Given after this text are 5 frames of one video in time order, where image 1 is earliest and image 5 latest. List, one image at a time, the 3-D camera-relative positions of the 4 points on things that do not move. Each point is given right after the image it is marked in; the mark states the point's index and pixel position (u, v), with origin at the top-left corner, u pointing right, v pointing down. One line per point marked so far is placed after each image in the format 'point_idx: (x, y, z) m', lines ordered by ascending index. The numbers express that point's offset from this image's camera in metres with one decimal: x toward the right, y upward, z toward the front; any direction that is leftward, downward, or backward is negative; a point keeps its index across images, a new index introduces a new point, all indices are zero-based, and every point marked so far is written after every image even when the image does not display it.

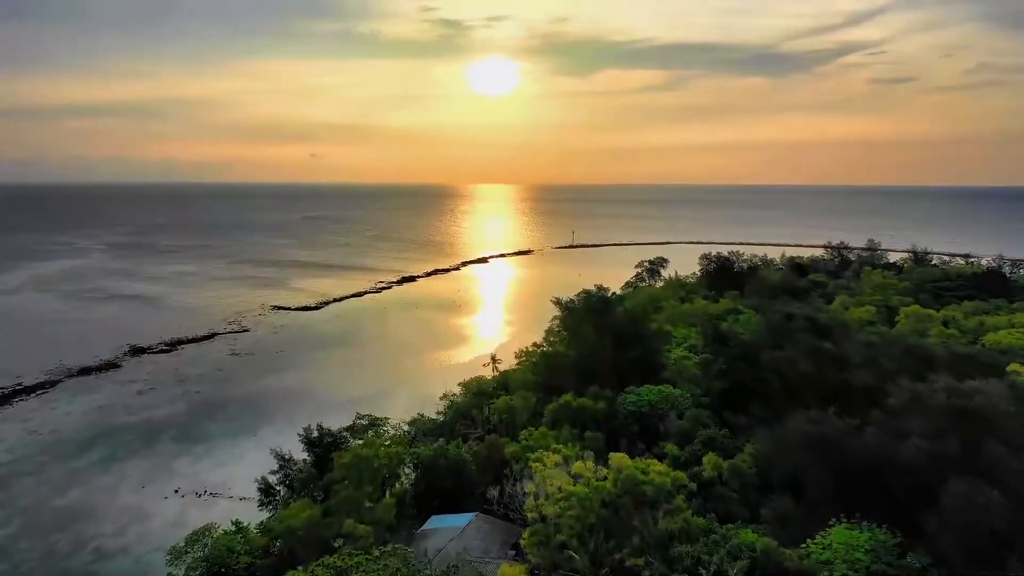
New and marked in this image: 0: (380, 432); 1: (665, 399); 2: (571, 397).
0: (-4.0, -4.4, +17.5) m
1: (+4.3, -3.2, +16.4) m
2: (+1.7, -3.2, +17.0) m
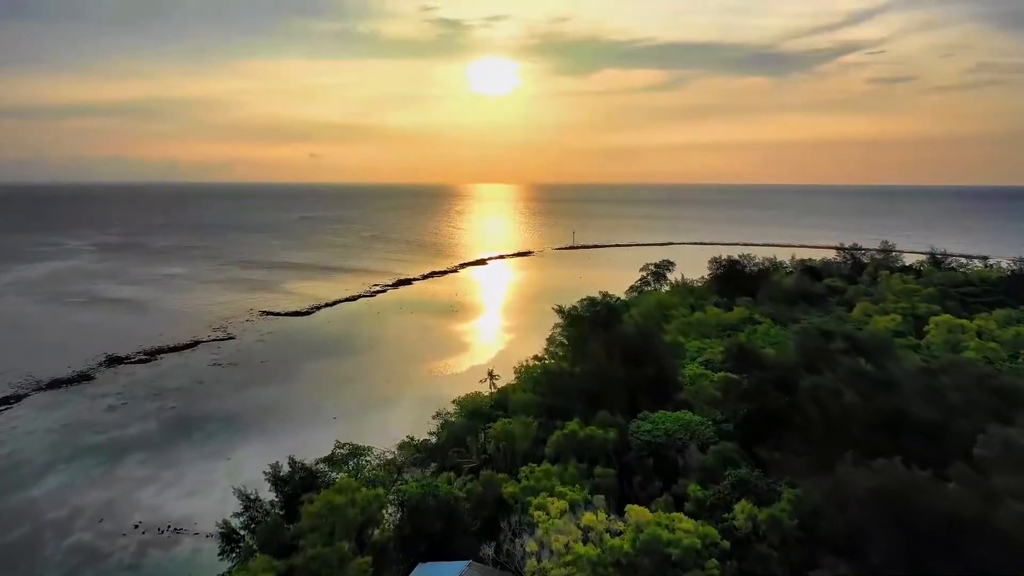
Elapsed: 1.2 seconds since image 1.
0: (-4.0, -4.7, +15.5) m
1: (+4.3, -3.5, +14.5) m
2: (+1.7, -3.6, +15.0) m
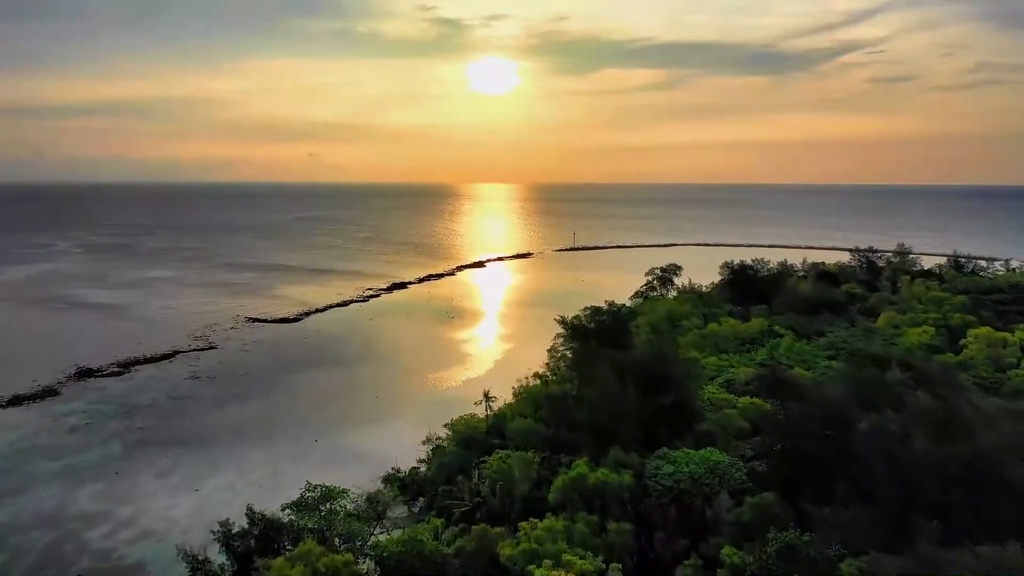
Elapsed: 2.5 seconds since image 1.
0: (-4.1, -5.1, +13.4) m
1: (+4.2, -3.9, +12.3) m
2: (+1.6, -4.0, +12.9) m
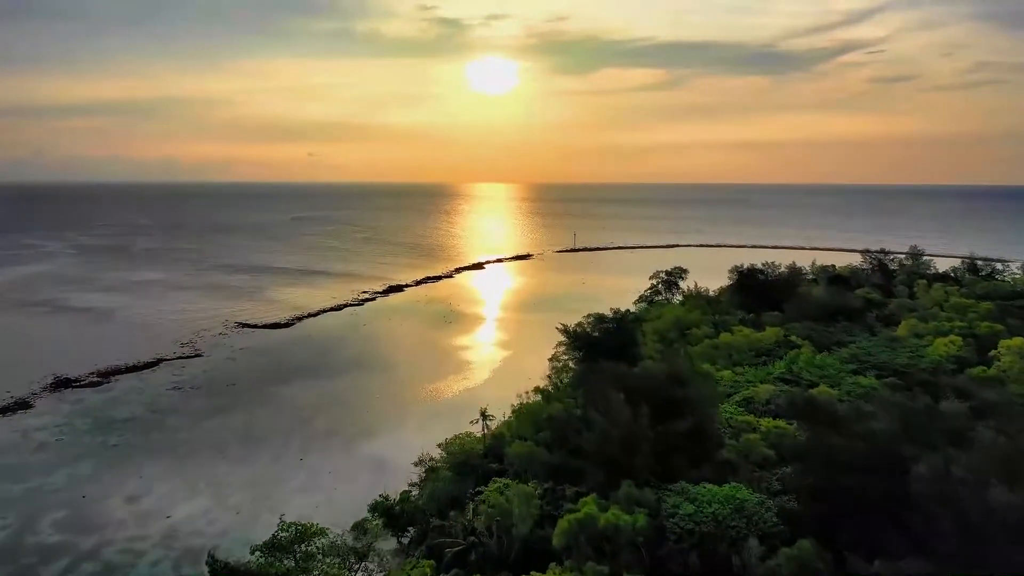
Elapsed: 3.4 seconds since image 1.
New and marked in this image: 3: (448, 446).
0: (-4.1, -5.4, +11.9) m
1: (+4.2, -4.2, +10.9) m
2: (+1.6, -4.2, +11.4) m
3: (-1.9, -4.7, +17.5) m
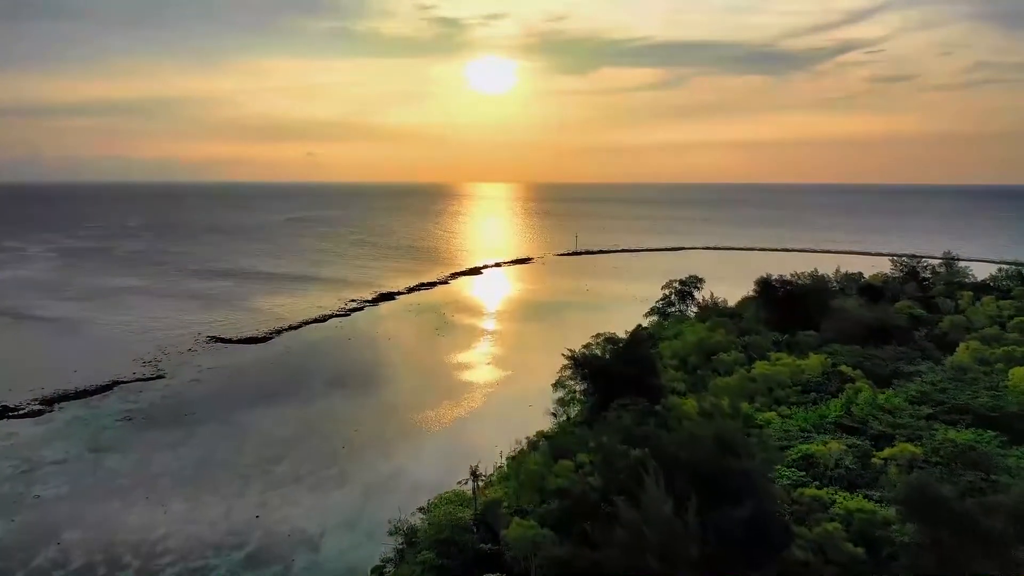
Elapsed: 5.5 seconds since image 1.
0: (-4.1, -6.1, +8.4) m
1: (+4.2, -4.9, +7.3) m
2: (+1.6, -4.9, +7.9) m
3: (-2.0, -5.4, +14.0) m
